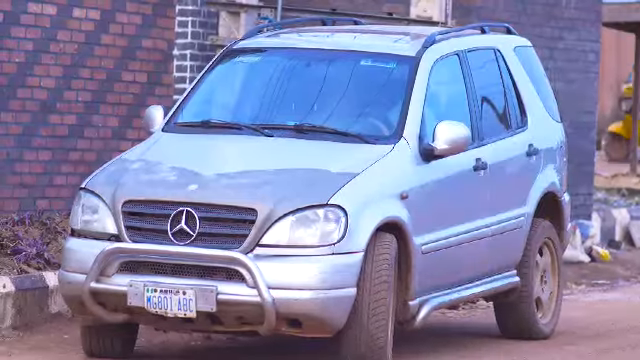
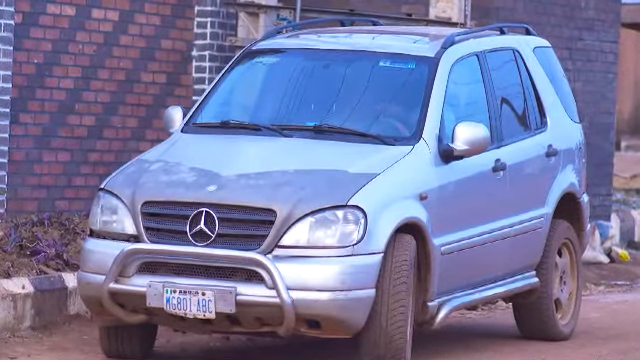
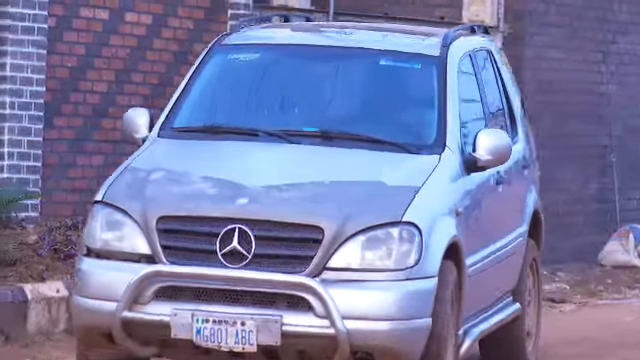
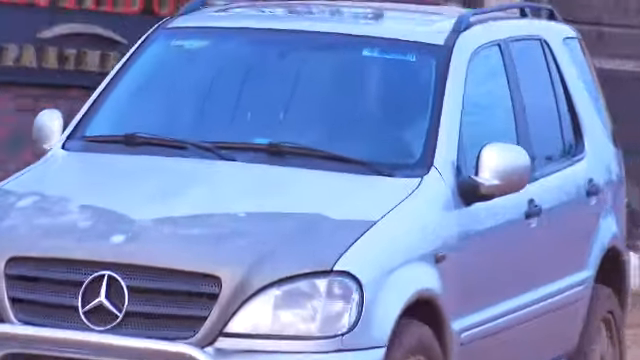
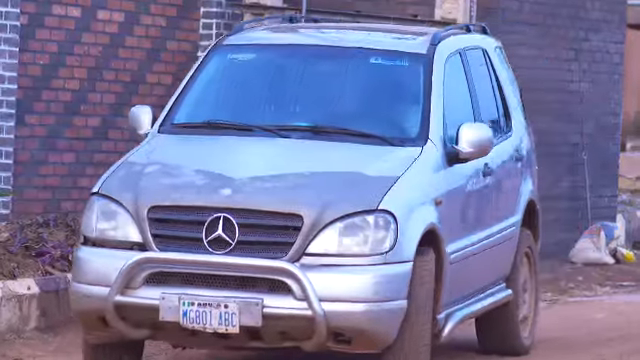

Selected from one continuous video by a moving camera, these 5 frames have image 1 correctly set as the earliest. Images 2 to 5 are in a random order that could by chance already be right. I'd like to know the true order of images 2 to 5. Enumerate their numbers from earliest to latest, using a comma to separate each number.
2, 5, 3, 4
